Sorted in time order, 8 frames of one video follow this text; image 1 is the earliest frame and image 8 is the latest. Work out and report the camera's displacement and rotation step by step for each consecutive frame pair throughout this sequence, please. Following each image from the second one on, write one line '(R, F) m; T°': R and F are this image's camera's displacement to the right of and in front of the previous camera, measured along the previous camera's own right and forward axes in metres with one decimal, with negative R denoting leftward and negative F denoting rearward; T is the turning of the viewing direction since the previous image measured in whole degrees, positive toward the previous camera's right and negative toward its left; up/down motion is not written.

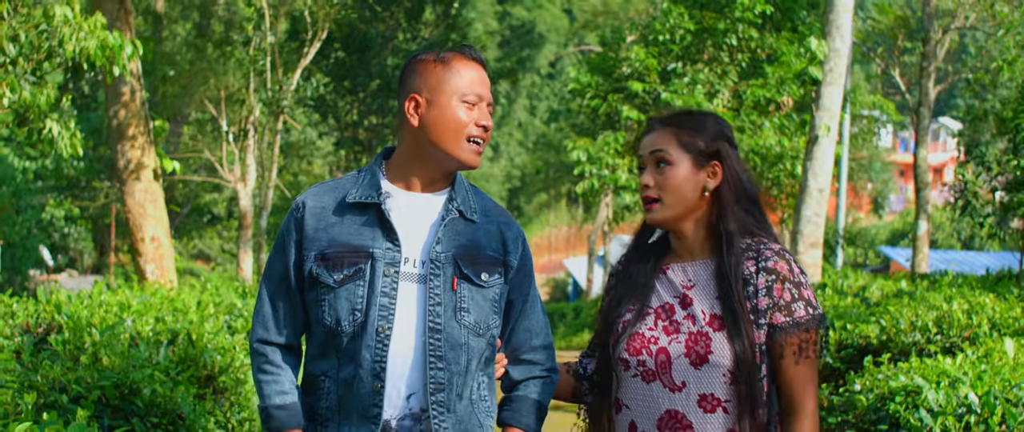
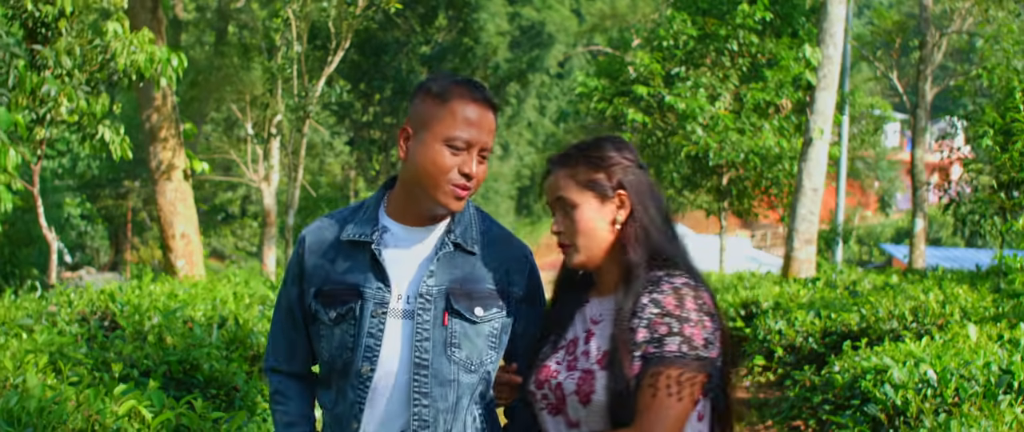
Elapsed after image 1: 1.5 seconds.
(0.0, -0.7) m; 0°
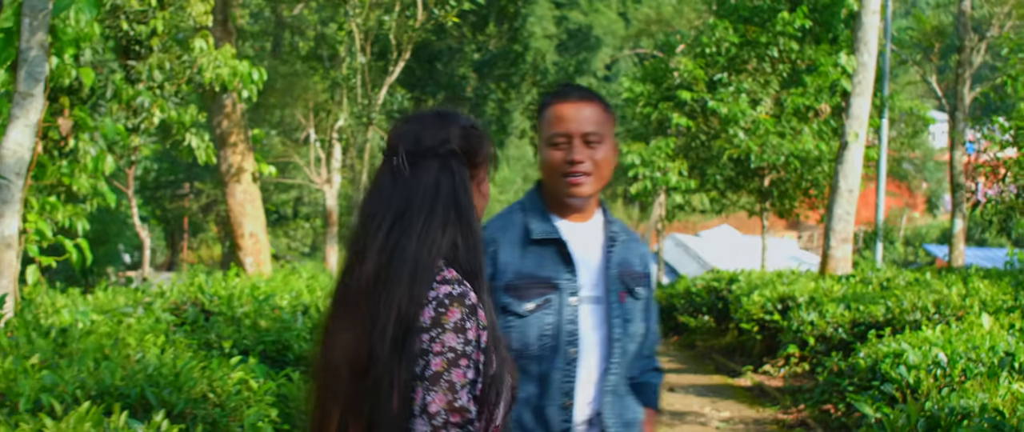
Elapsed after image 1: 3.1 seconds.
(0.0, -0.8) m; -1°
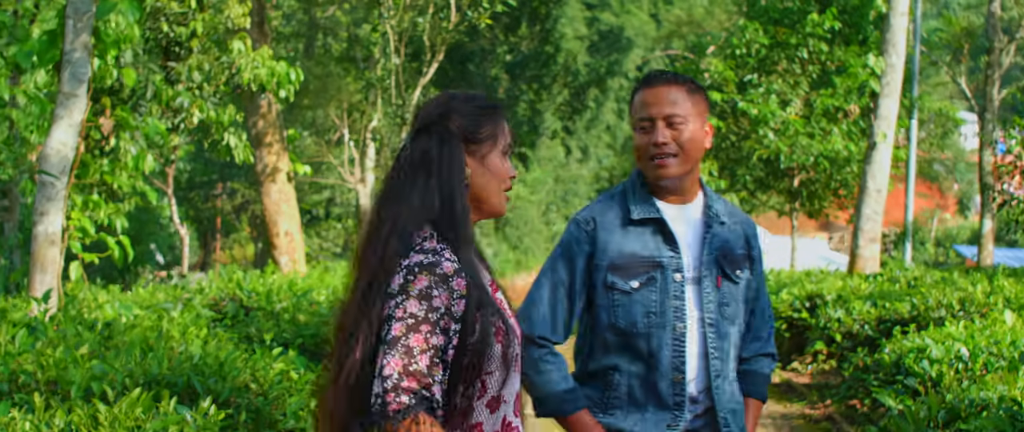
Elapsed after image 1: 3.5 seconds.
(0.0, -0.2) m; -1°
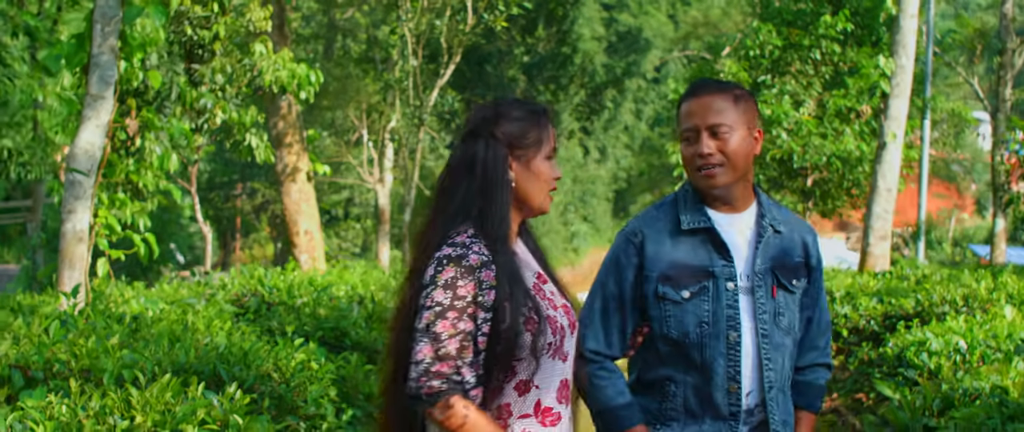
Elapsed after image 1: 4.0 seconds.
(0.0, -0.3) m; 0°
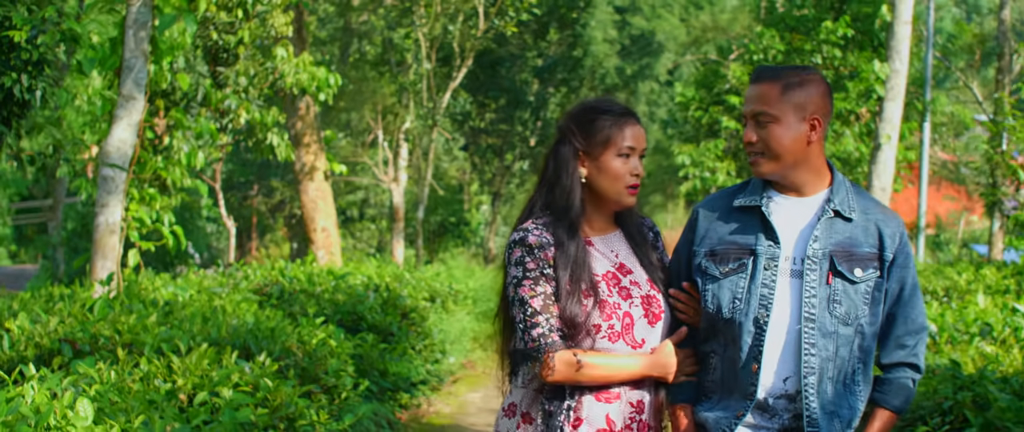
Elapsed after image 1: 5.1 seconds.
(0.0, -0.6) m; 0°
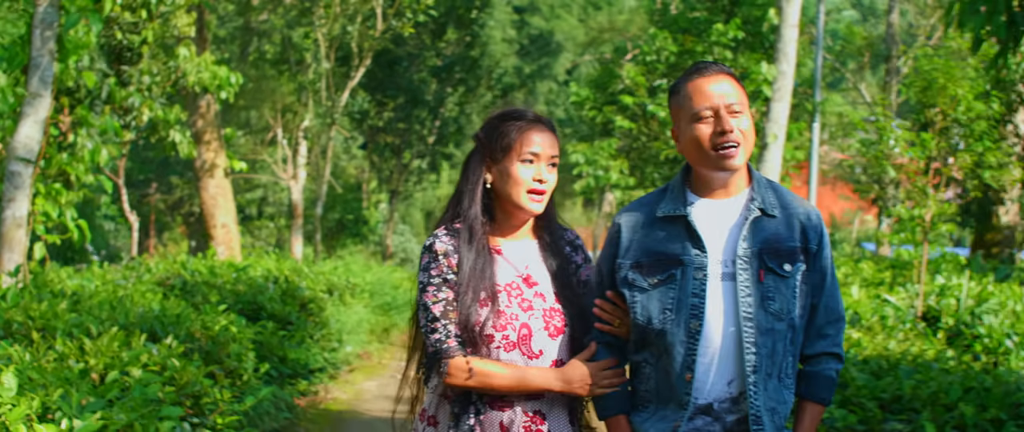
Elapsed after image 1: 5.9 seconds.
(0.0, -0.4) m; +2°
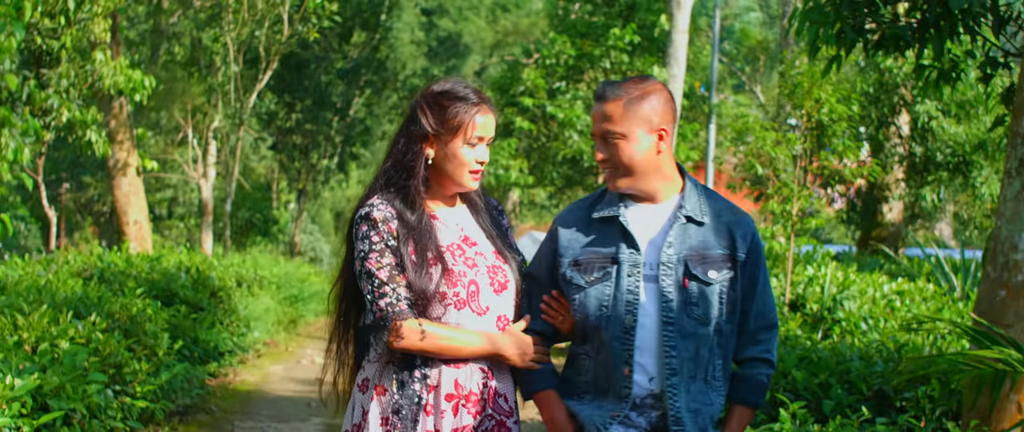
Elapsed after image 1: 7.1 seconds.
(+0.1, -0.7) m; +2°
